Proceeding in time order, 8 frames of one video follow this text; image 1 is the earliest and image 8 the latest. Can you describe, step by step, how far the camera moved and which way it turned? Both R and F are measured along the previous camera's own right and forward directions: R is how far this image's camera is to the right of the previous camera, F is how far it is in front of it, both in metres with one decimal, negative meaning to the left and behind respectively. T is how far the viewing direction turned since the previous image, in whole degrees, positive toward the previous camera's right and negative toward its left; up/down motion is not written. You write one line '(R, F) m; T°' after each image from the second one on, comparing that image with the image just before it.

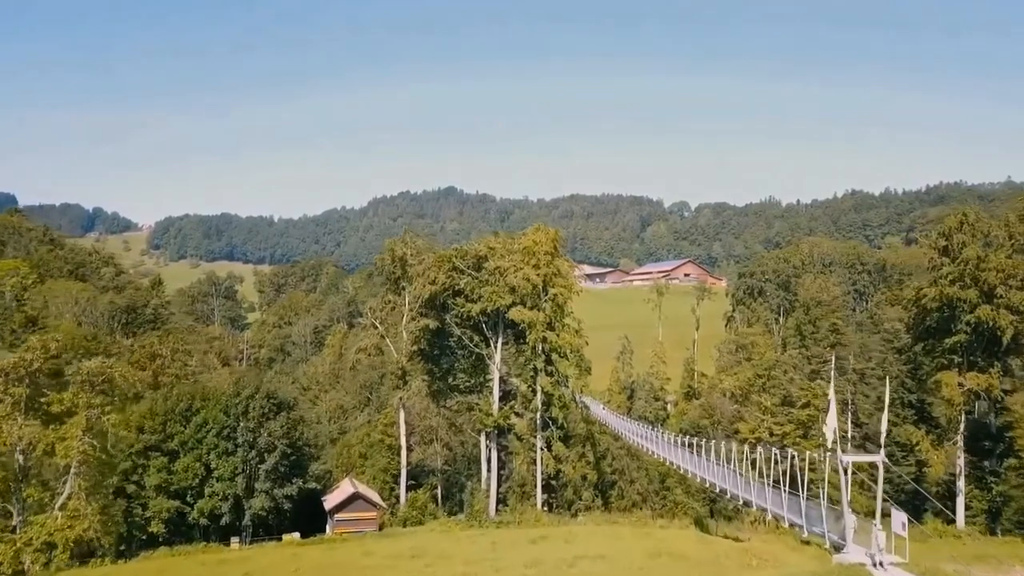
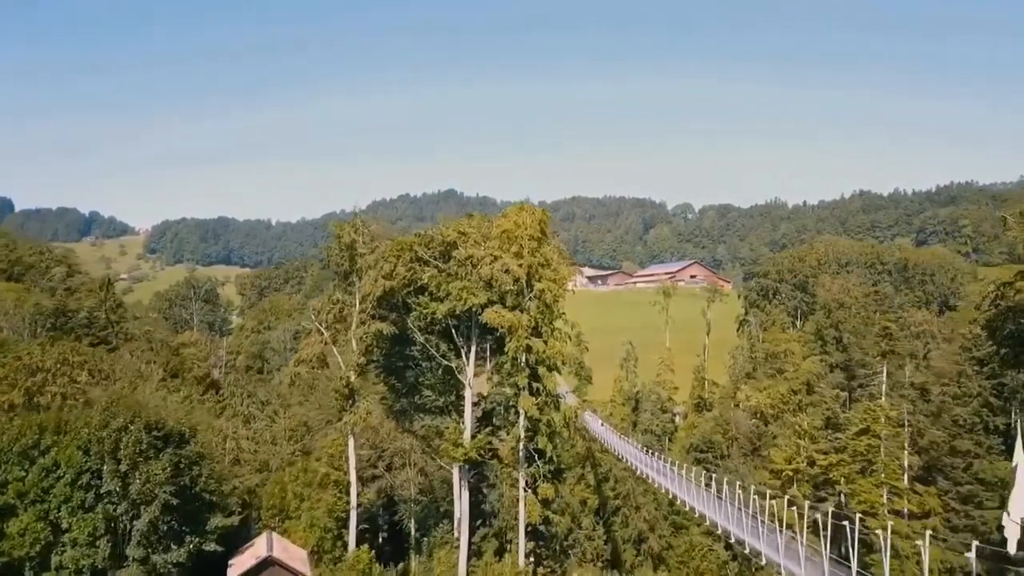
(+0.8, +6.6) m; 0°
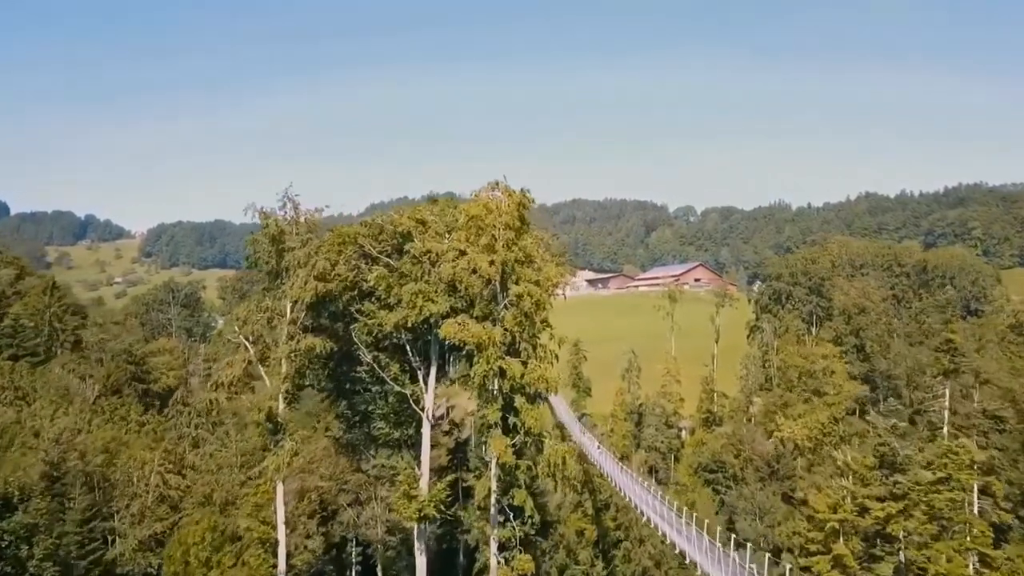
(+0.7, +5.6) m; 0°
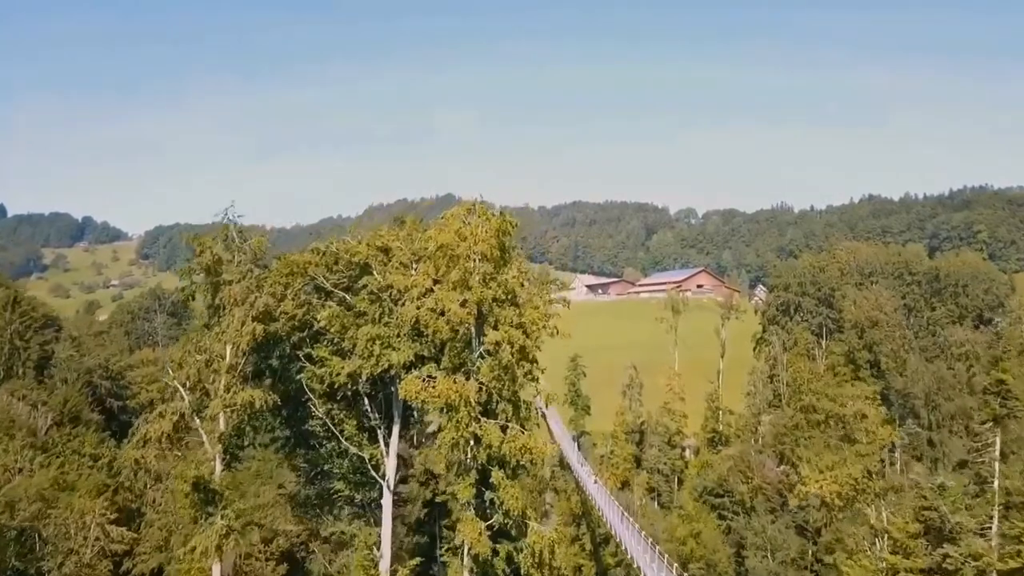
(+0.4, +3.2) m; 0°
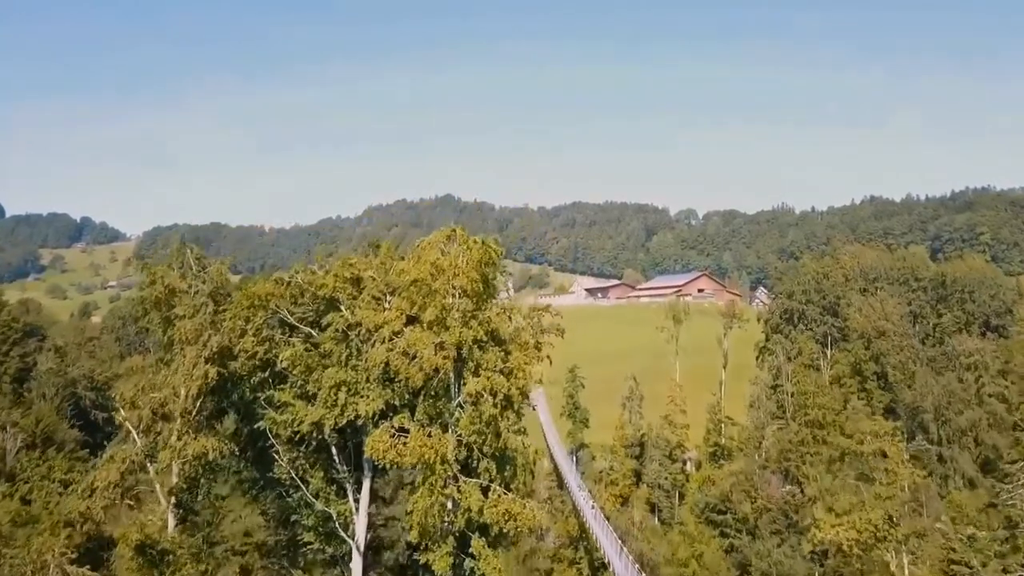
(+0.3, +1.7) m; 0°
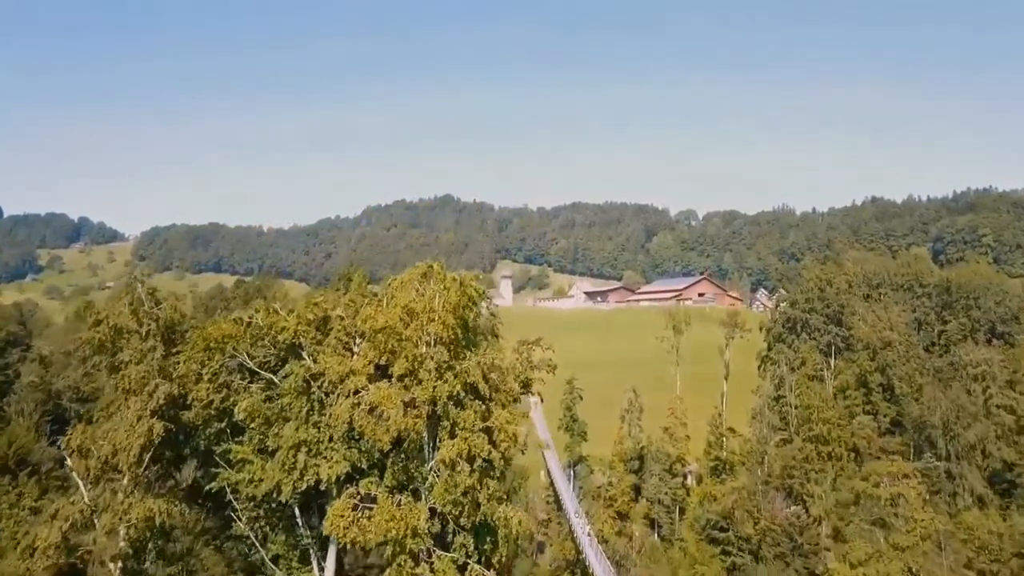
(+0.3, +1.5) m; 0°
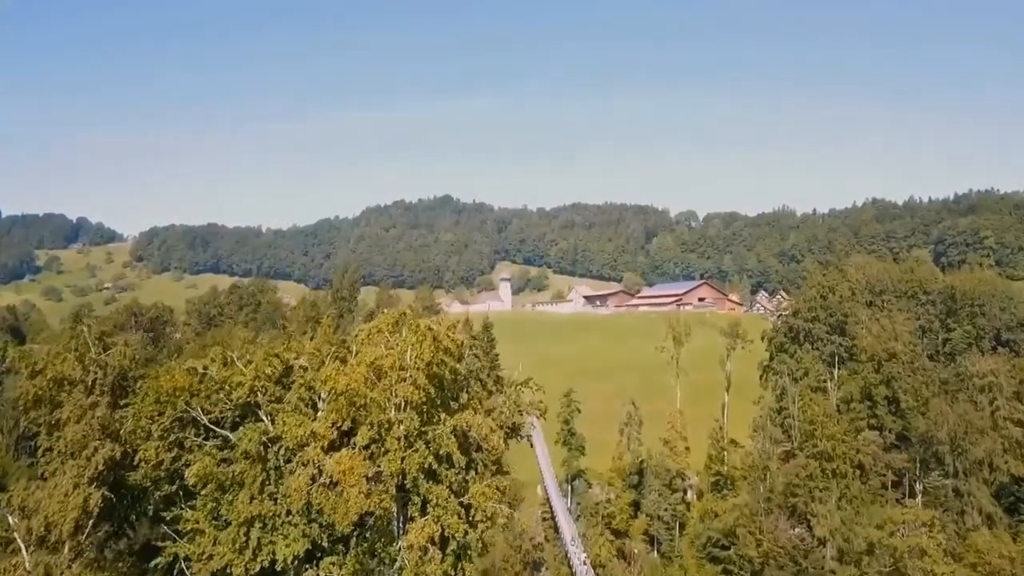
(+0.3, +1.3) m; 0°
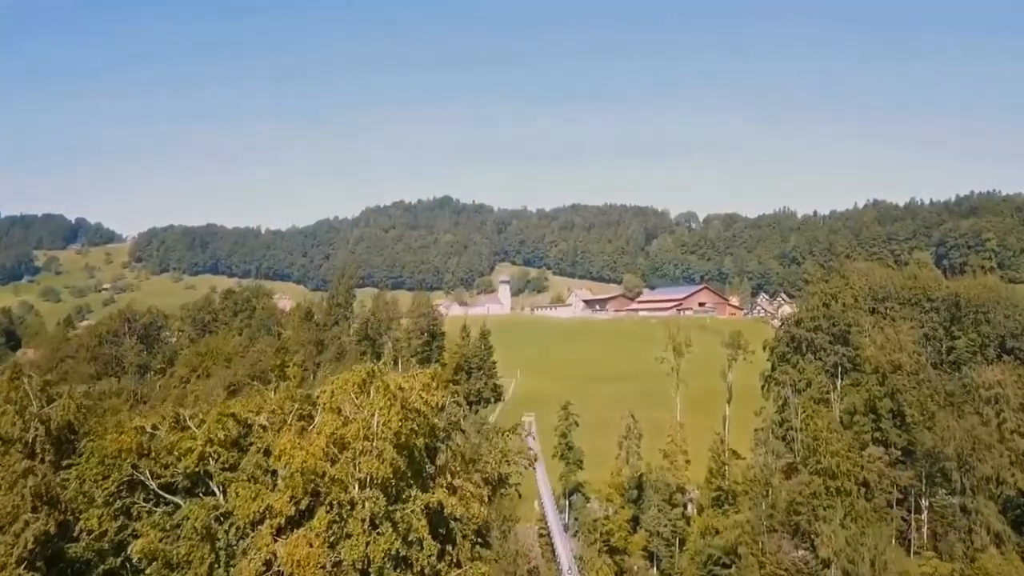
(+0.2, +1.2) m; 0°
